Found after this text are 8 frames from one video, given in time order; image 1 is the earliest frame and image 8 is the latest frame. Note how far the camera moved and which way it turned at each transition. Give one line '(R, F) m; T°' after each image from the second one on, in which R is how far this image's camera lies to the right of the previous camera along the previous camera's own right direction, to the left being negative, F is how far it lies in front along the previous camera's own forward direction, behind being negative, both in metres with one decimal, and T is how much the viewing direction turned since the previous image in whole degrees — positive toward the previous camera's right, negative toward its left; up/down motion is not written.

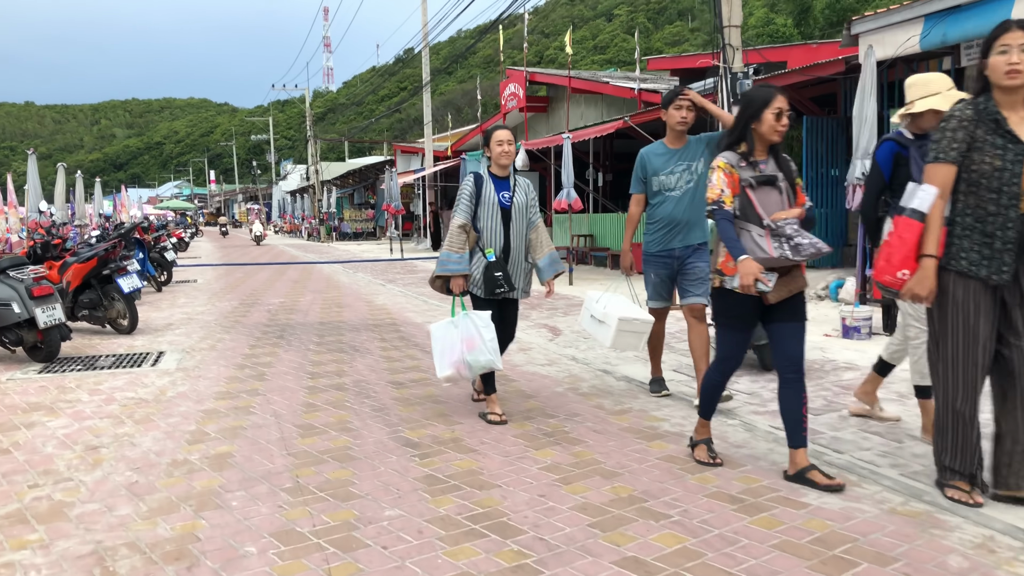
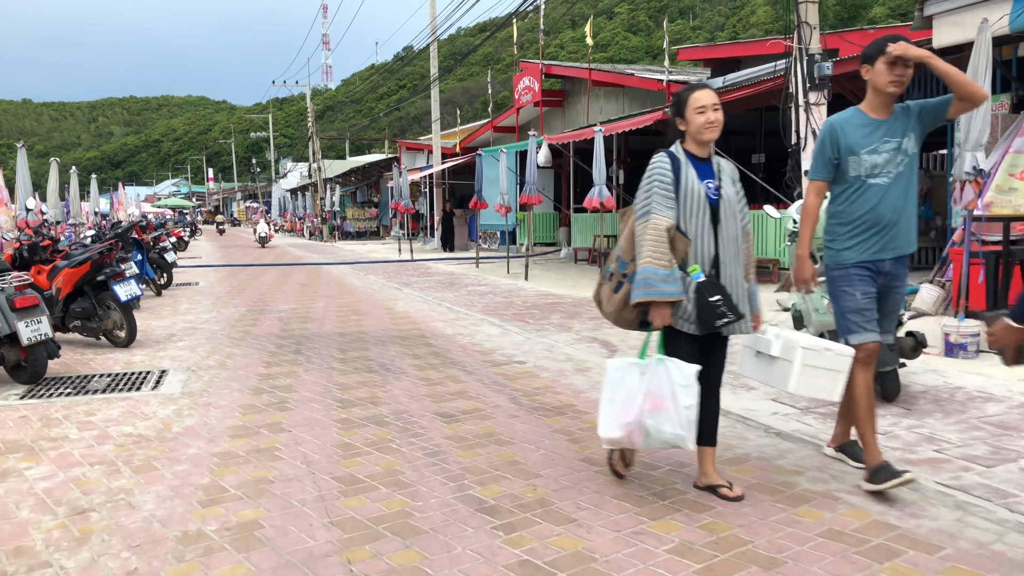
(-0.5, +0.9) m; 0°
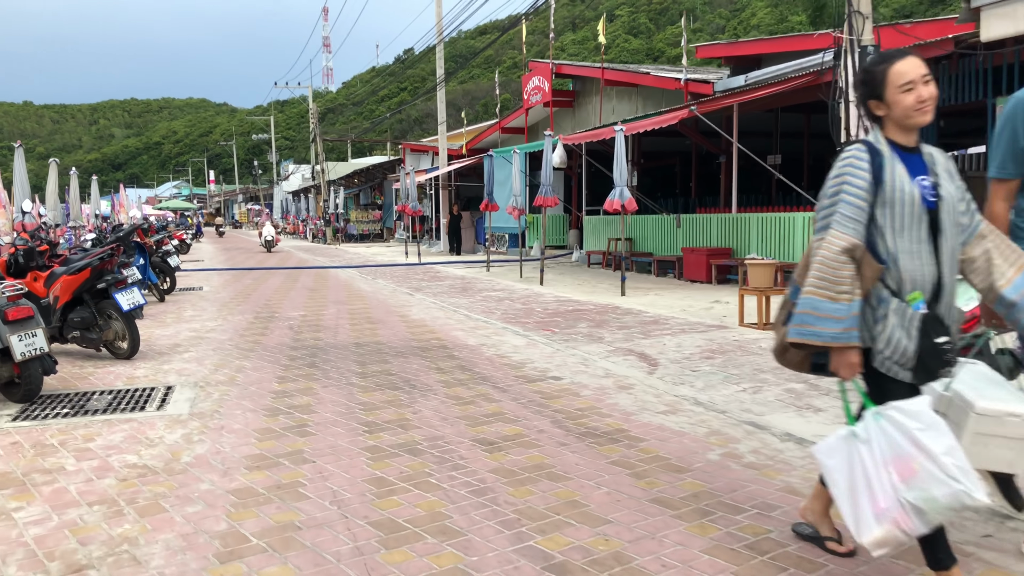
(-0.3, +0.5) m; 0°
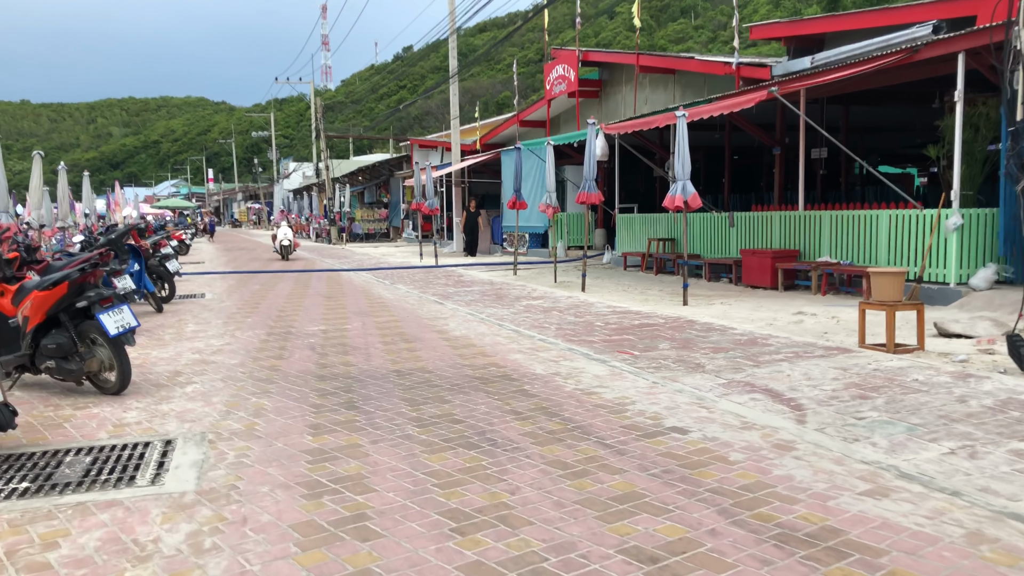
(-0.7, +1.4) m; 0°
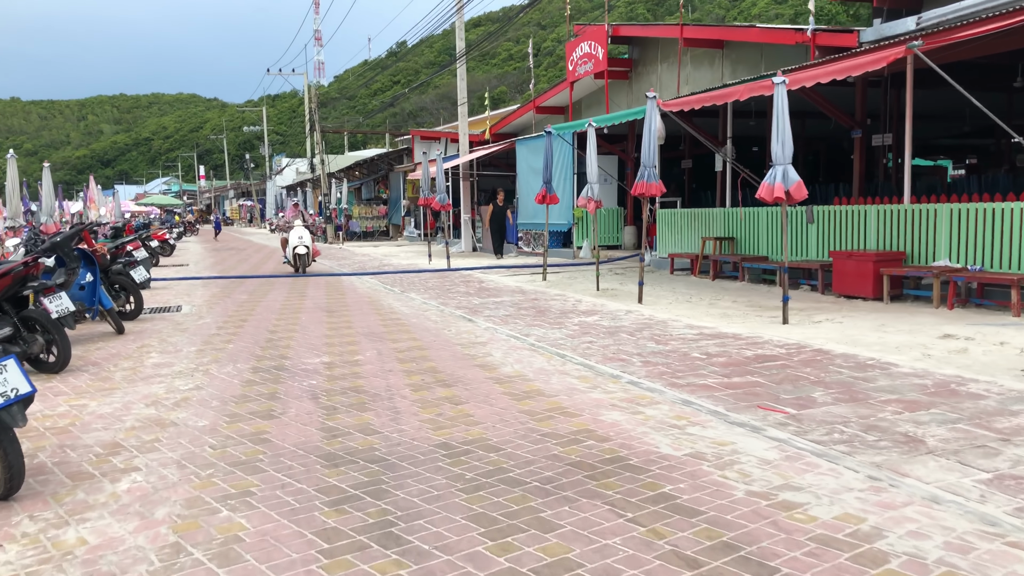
(-0.7, +2.1) m; 0°
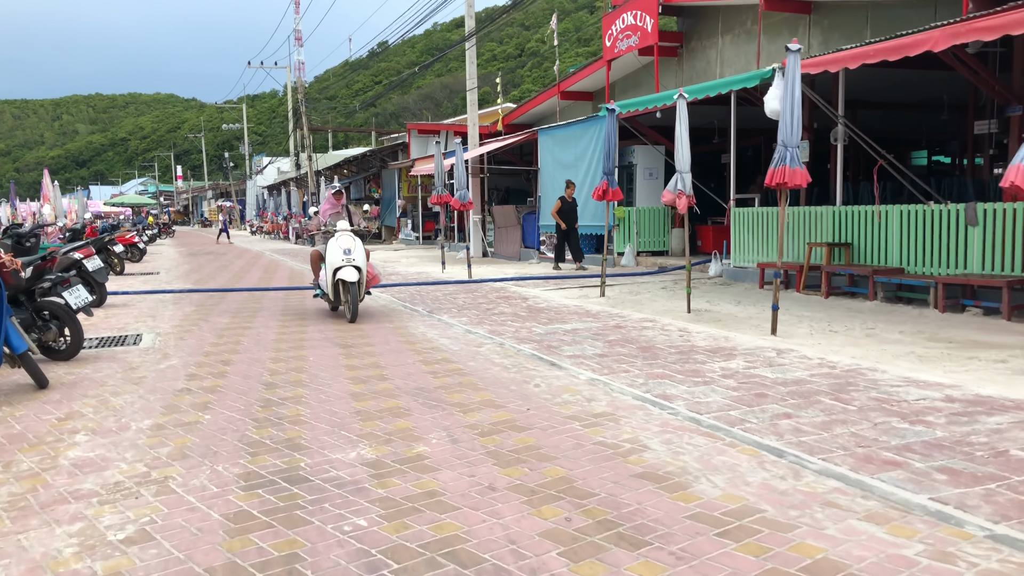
(-1.1, +2.7) m; +1°
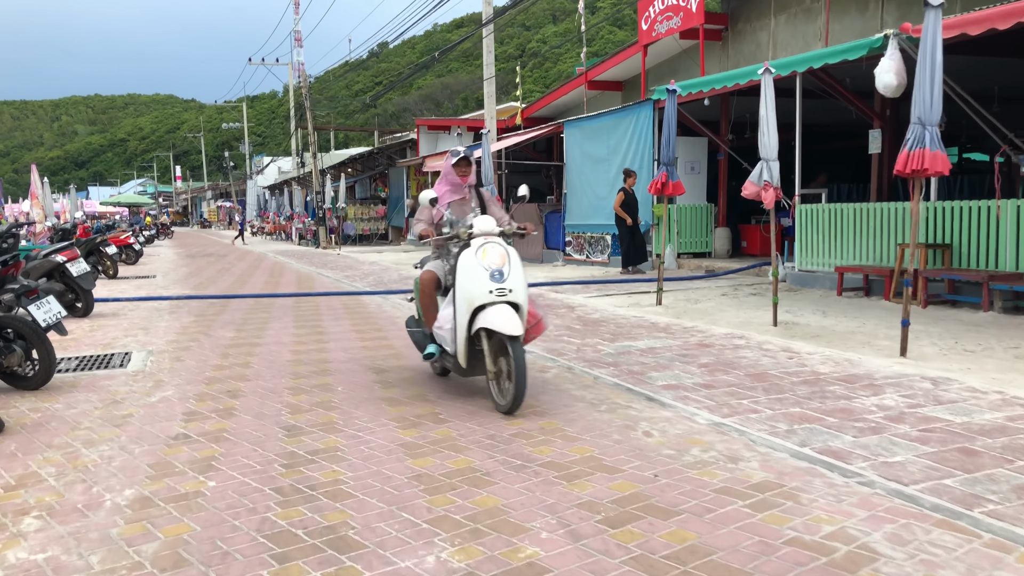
(-0.6, +1.3) m; 0°
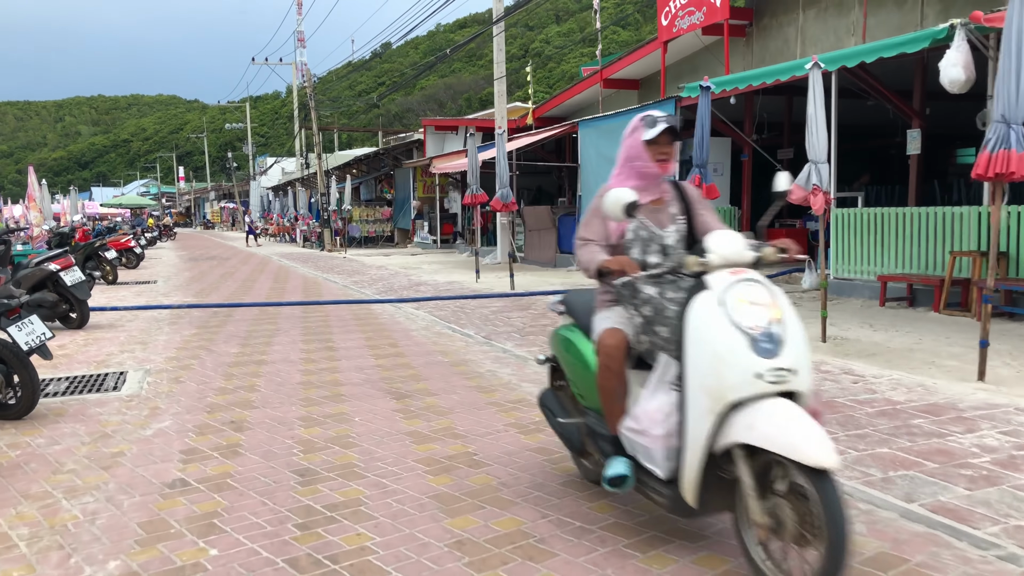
(-0.2, +0.6) m; 0°
